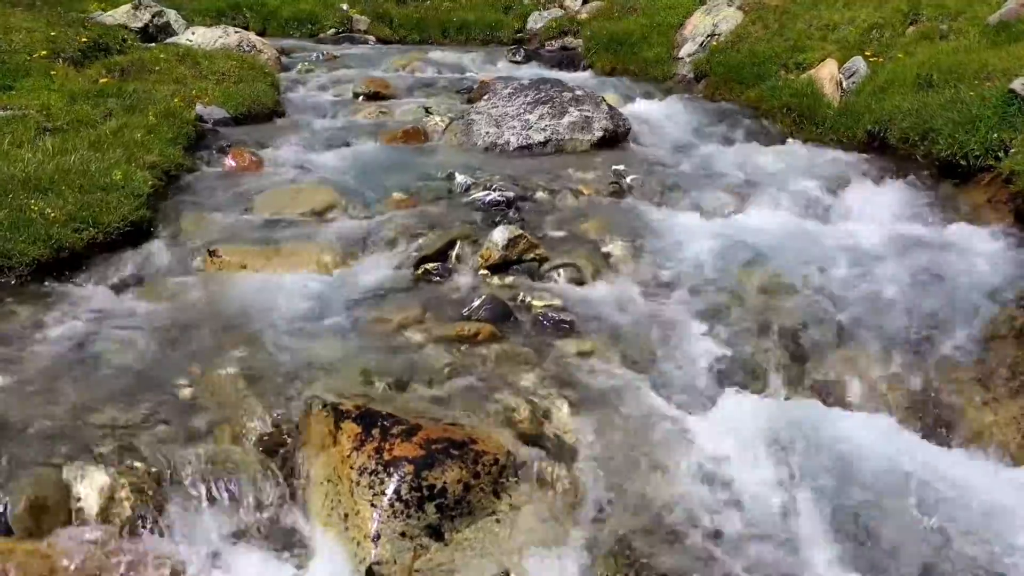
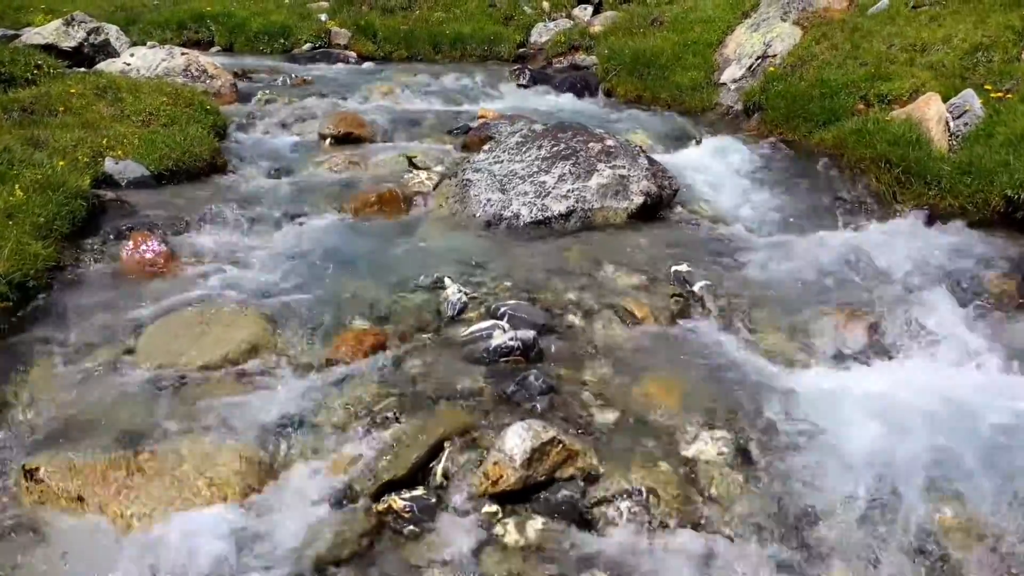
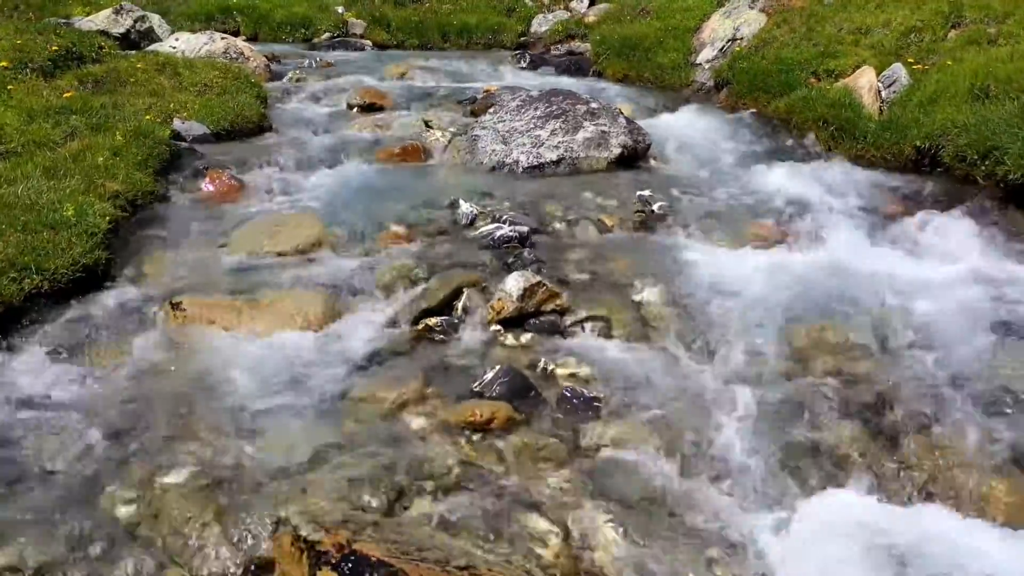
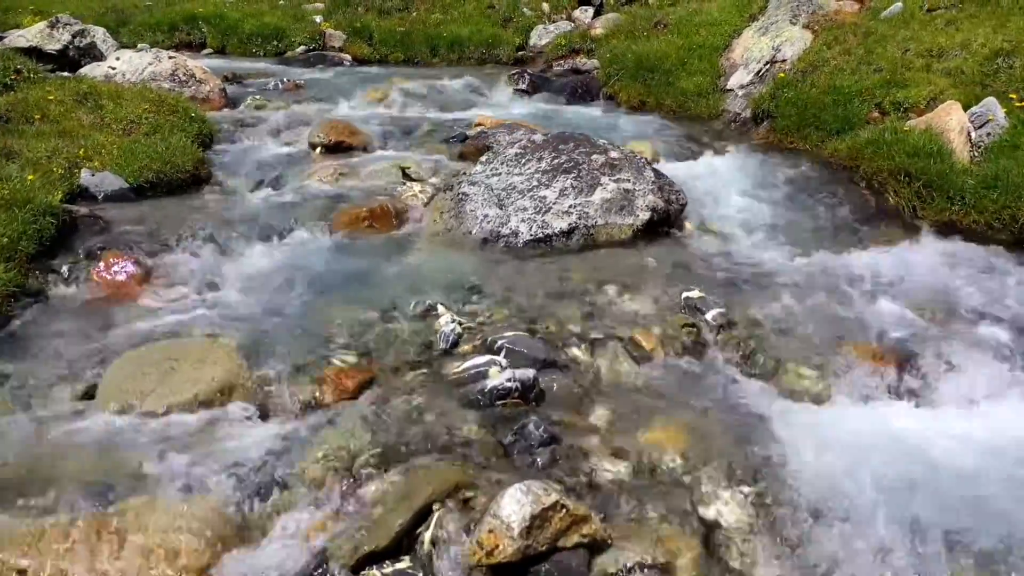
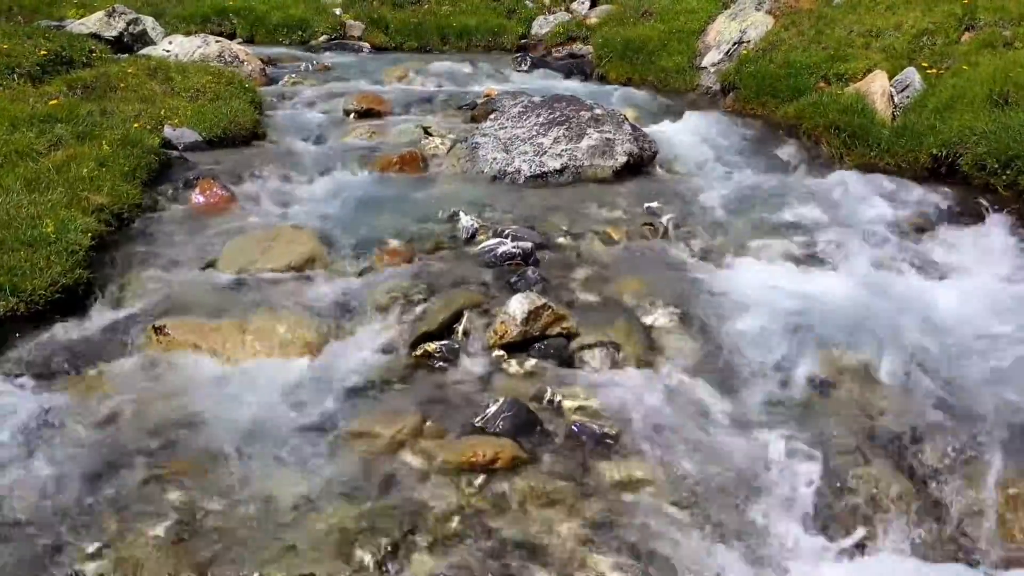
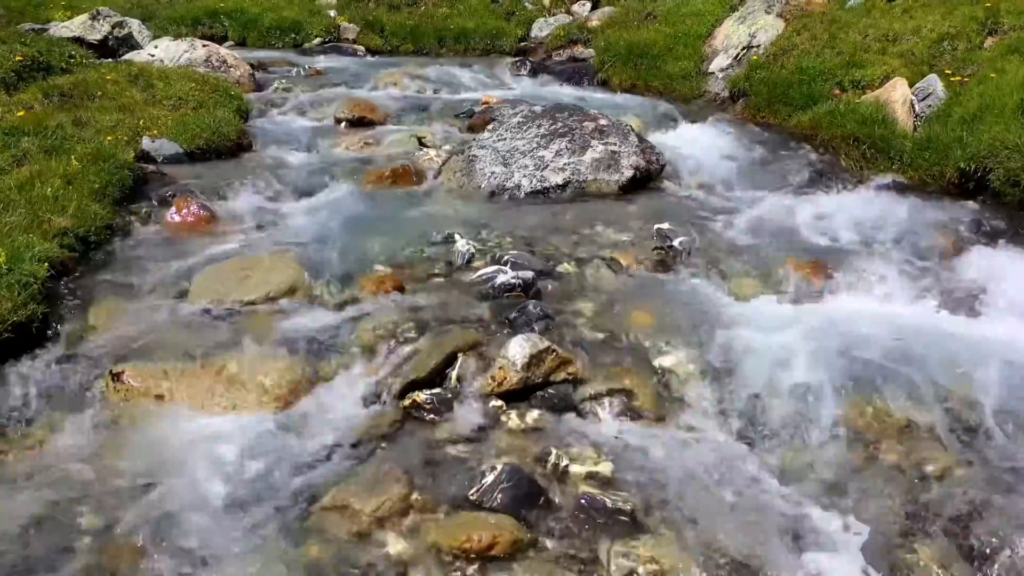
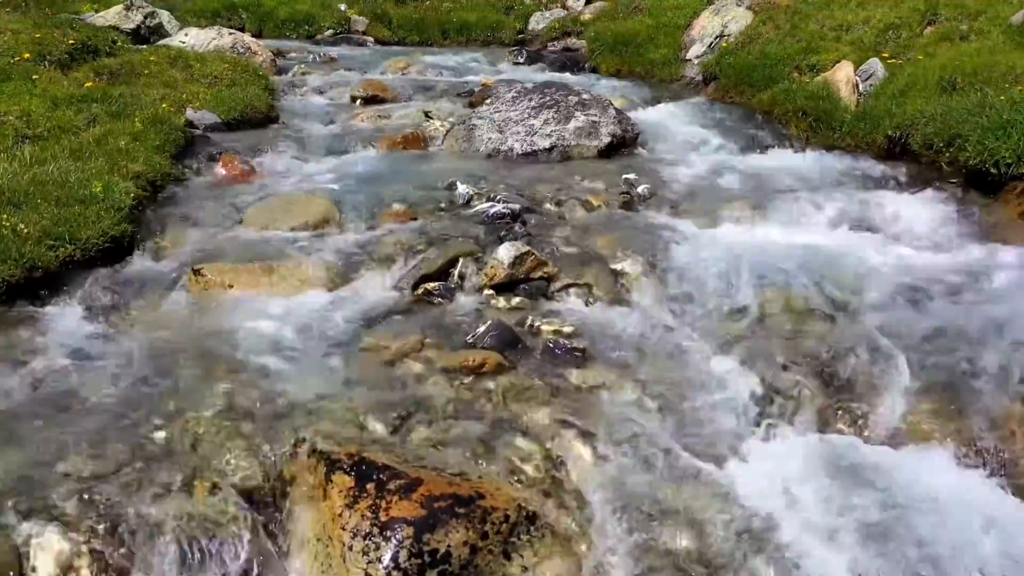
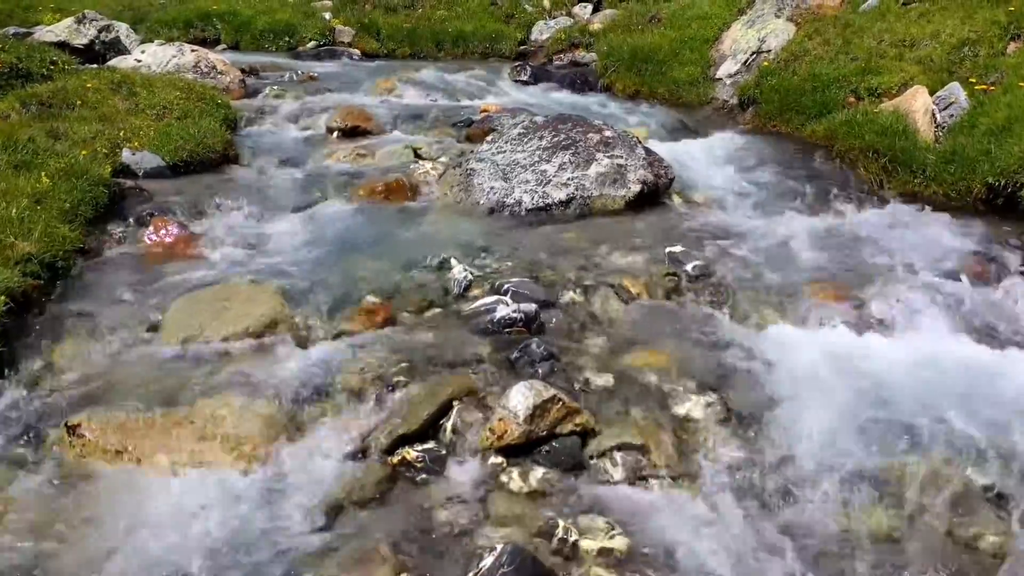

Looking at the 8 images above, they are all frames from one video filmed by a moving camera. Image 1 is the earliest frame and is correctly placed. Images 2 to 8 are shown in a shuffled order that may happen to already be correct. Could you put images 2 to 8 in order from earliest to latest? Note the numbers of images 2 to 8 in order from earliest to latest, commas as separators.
7, 3, 5, 6, 8, 2, 4
